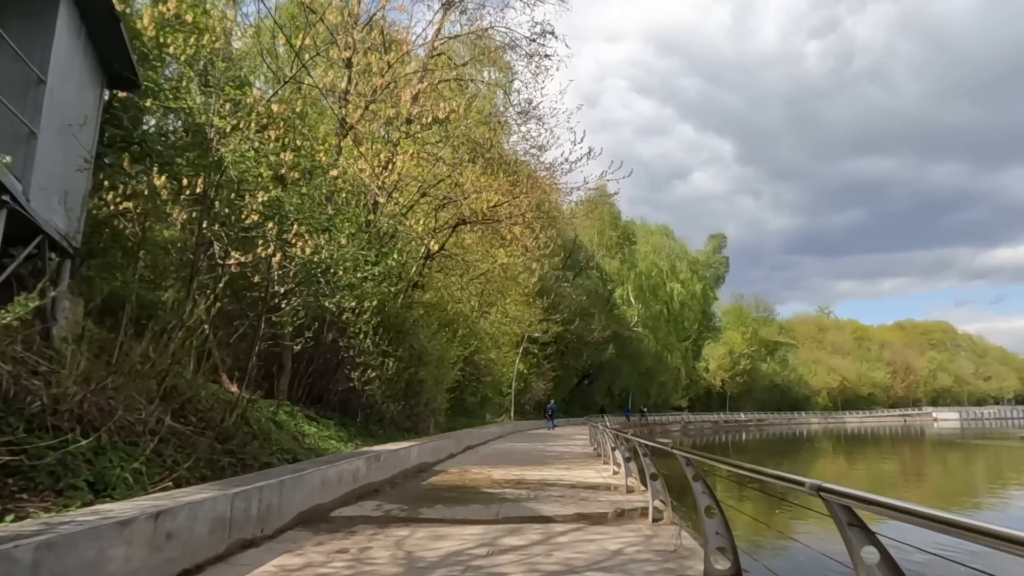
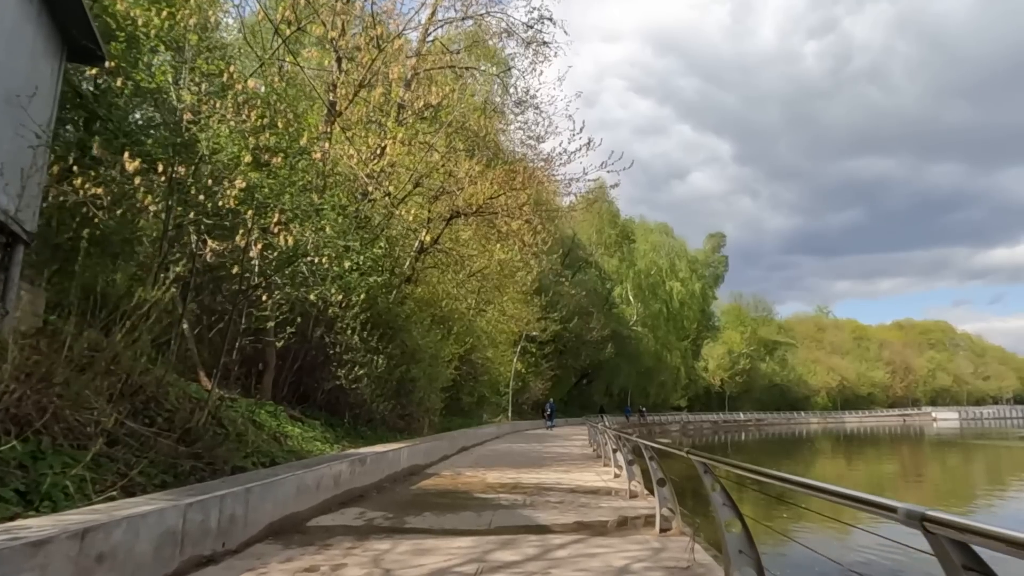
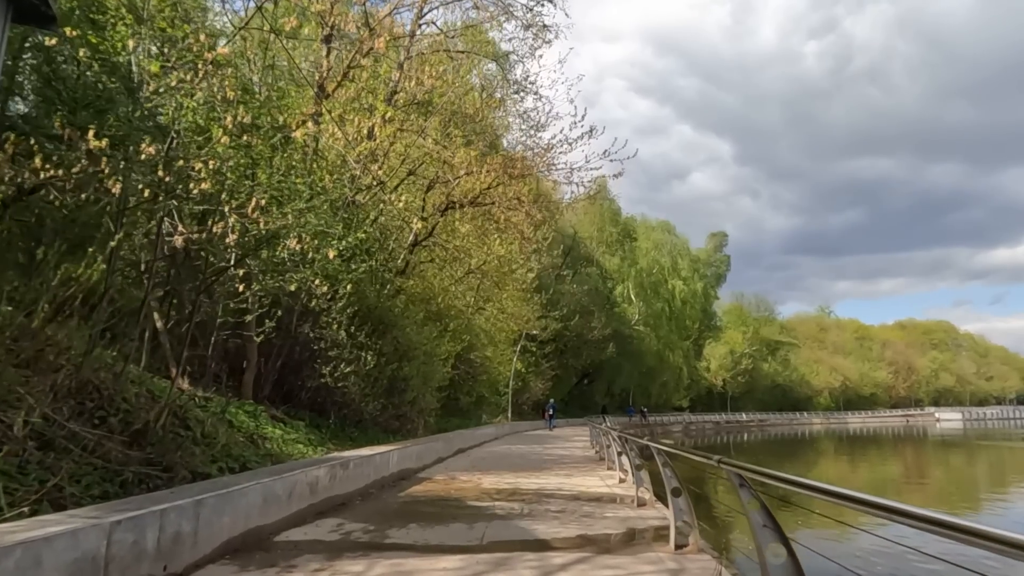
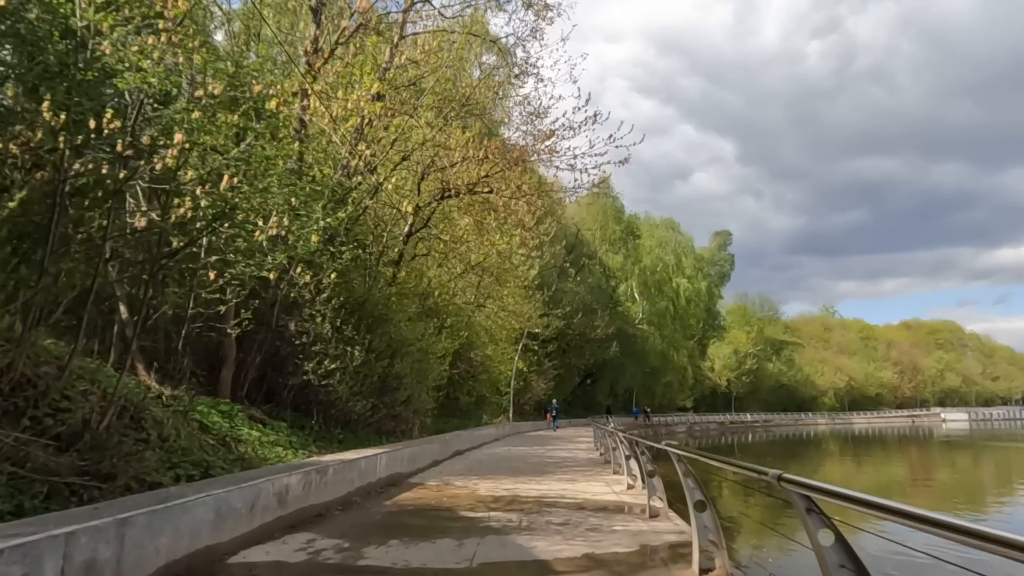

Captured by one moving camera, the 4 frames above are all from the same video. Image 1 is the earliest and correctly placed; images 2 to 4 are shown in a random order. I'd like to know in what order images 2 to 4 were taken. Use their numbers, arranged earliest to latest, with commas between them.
2, 3, 4
